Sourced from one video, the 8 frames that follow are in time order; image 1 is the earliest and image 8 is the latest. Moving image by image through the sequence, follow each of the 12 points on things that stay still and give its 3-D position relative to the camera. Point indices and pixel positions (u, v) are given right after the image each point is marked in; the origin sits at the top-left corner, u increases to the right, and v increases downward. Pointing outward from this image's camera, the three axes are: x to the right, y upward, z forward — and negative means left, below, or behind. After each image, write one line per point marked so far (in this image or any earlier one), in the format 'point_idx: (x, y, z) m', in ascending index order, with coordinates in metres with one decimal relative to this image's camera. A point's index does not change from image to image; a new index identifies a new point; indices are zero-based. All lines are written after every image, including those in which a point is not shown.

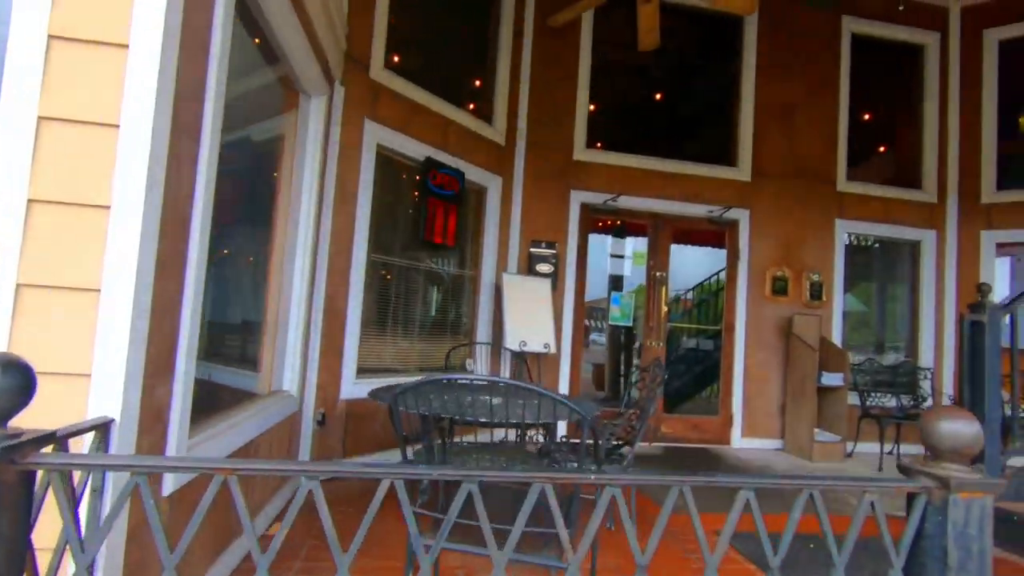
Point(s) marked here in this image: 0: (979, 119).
0: (+4.5, +1.6, +5.1) m
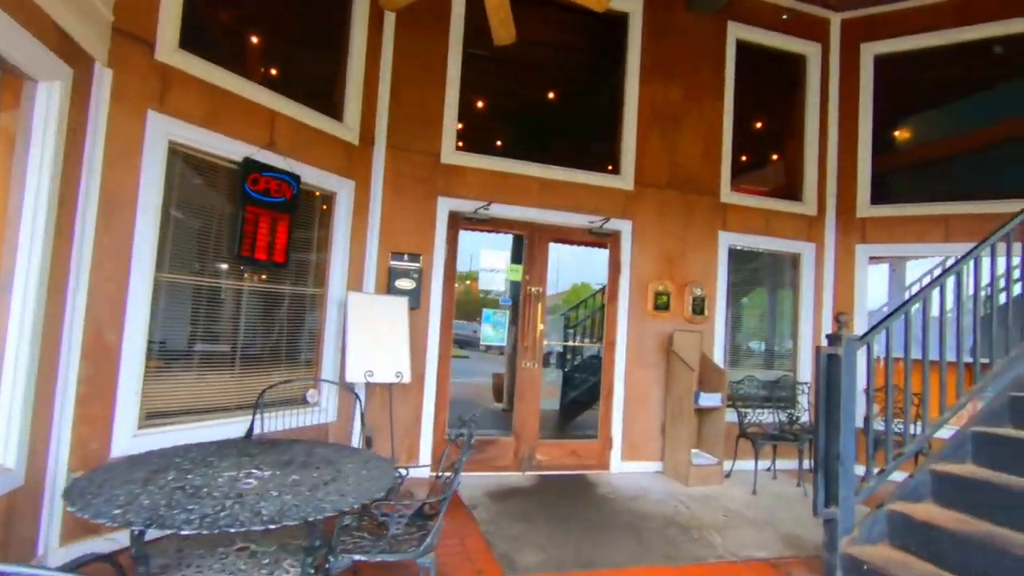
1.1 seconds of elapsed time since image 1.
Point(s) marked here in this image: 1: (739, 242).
0: (+3.3, +1.5, +5.2) m
1: (+2.1, +0.4, +4.9) m
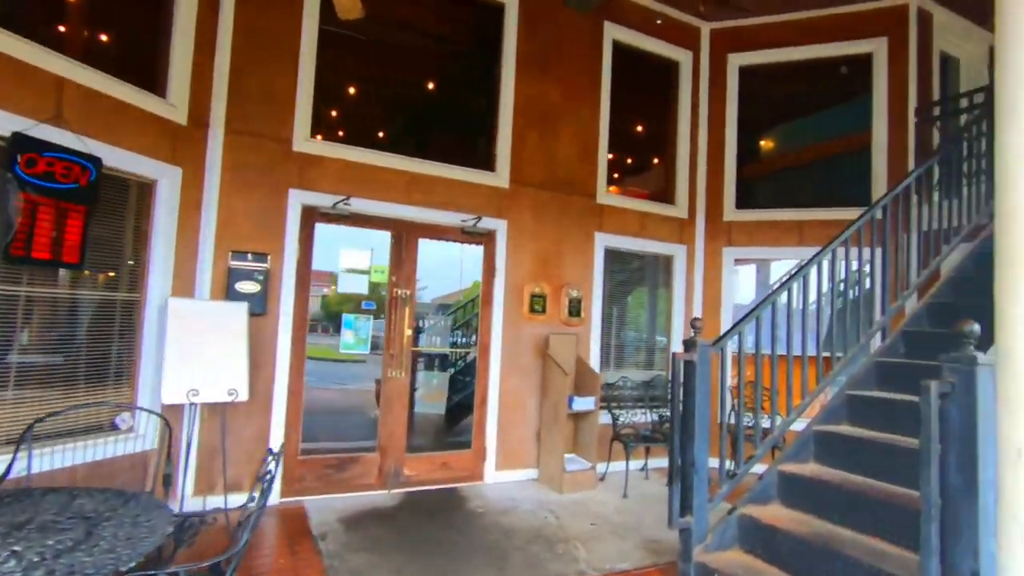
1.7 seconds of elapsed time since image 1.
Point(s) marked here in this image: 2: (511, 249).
0: (+2.1, +1.5, +5.4) m
1: (+0.9, +0.4, +4.9) m
2: (0.0, +0.3, +4.4) m
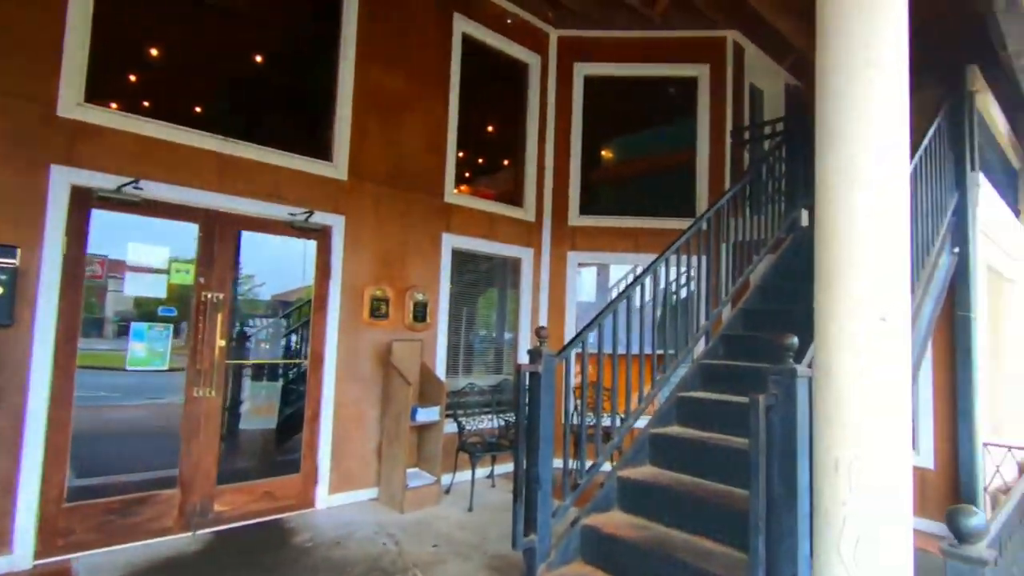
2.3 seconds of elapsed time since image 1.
0: (+0.6, +1.4, +5.5) m
1: (-0.4, +0.4, +4.7) m
2: (-1.2, +0.3, +4.0) m
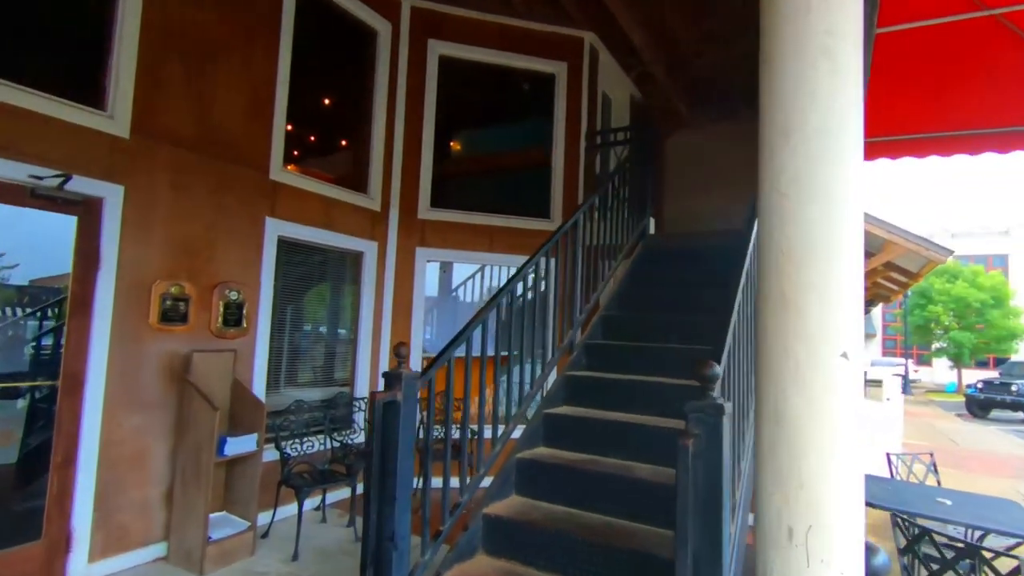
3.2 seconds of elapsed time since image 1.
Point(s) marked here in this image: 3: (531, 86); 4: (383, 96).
0: (-0.8, +1.4, +4.9) m
1: (-1.6, +0.4, +3.9) m
2: (-2.1, +0.3, +3.0) m
3: (+0.2, +2.0, +5.4) m
4: (-1.1, +1.7, +4.7) m
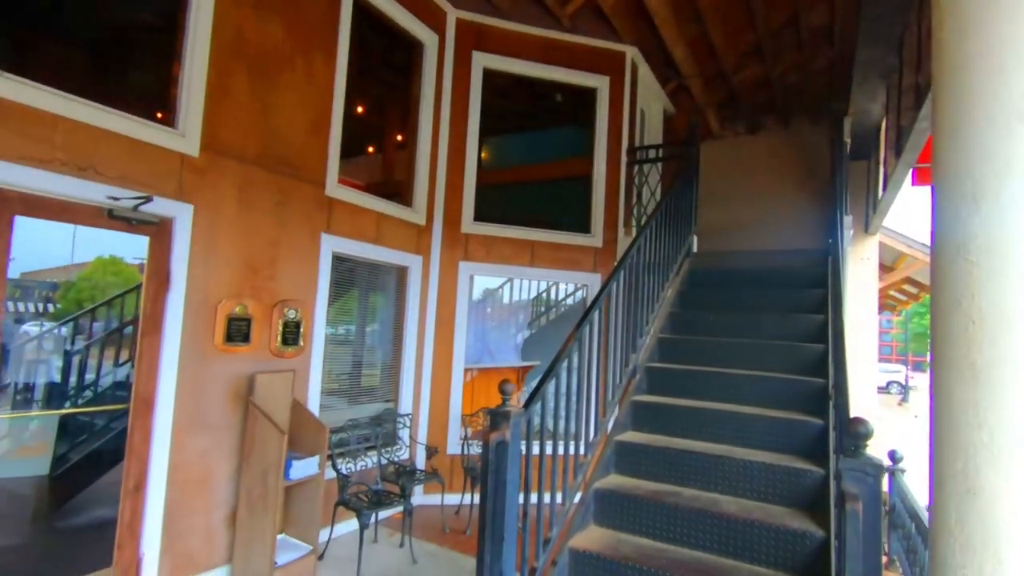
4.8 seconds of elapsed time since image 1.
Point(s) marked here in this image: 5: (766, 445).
0: (-0.4, +1.3, +4.9) m
1: (-1.2, +0.3, +3.9) m
2: (-1.7, +0.2, +3.0) m
3: (+0.6, +1.9, +5.3) m
4: (-0.7, +1.6, +4.7) m
5: (+1.3, -0.8, +2.8) m
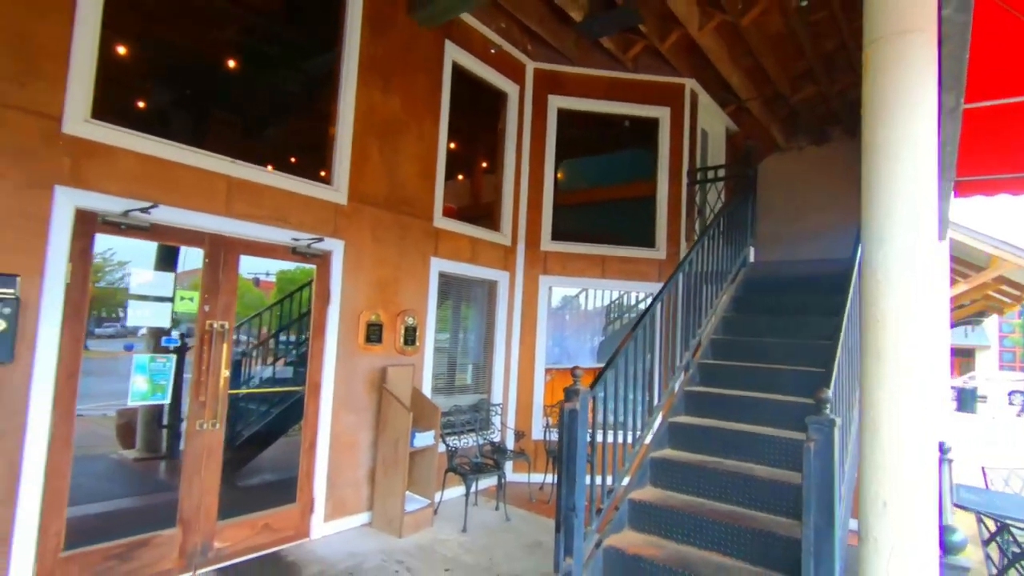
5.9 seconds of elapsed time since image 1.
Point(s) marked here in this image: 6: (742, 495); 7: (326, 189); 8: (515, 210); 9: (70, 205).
0: (+0.3, +1.2, +5.7) m
1: (-0.6, +0.2, +4.8) m
2: (-1.2, +0.1, +4.0) m
3: (+1.4, +1.8, +6.0) m
4: (0.0, +1.5, +5.6) m
5: (+1.8, -0.9, +3.4) m
6: (+1.3, -1.2, +3.0) m
7: (-1.3, +0.7, +3.9) m
8: (0.0, +0.8, +5.6) m
9: (-2.2, +0.4, +2.7) m
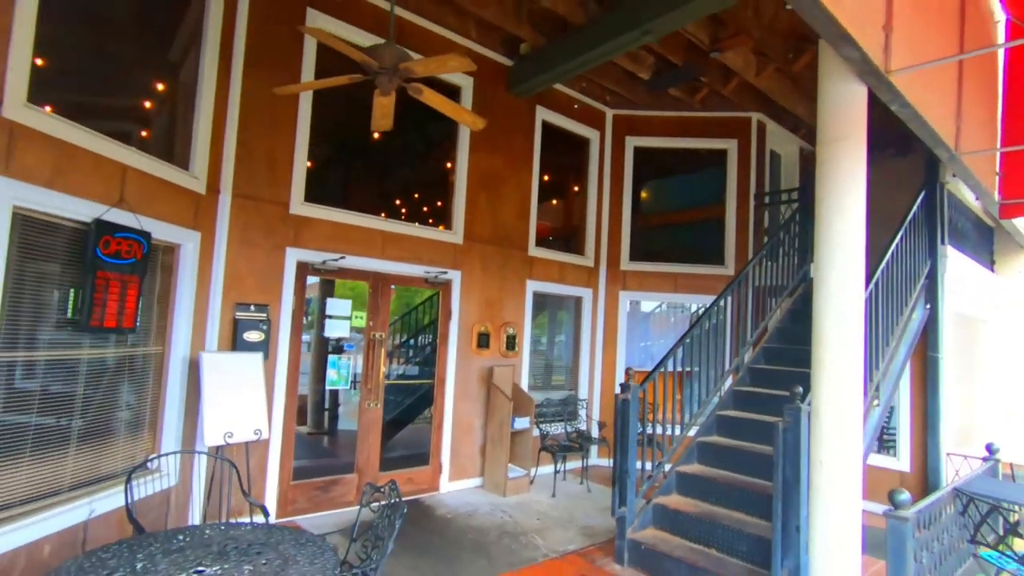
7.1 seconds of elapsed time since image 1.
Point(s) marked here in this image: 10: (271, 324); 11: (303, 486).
0: (+1.4, +1.0, +6.7) m
1: (+0.3, 0.0, +6.0) m
2: (-0.5, -0.1, +5.3) m
3: (+2.5, +1.6, +6.8) m
4: (+1.0, +1.3, +6.6) m
5: (+2.4, -1.0, +4.1) m
6: (+1.8, -1.3, +3.9) m
7: (-0.6, +0.5, +5.2) m
8: (+1.0, +0.6, +6.6) m
9: (-1.7, +0.2, +4.2) m
10: (-1.8, -0.3, +4.1) m
11: (-1.7, -1.6, +4.3) m
